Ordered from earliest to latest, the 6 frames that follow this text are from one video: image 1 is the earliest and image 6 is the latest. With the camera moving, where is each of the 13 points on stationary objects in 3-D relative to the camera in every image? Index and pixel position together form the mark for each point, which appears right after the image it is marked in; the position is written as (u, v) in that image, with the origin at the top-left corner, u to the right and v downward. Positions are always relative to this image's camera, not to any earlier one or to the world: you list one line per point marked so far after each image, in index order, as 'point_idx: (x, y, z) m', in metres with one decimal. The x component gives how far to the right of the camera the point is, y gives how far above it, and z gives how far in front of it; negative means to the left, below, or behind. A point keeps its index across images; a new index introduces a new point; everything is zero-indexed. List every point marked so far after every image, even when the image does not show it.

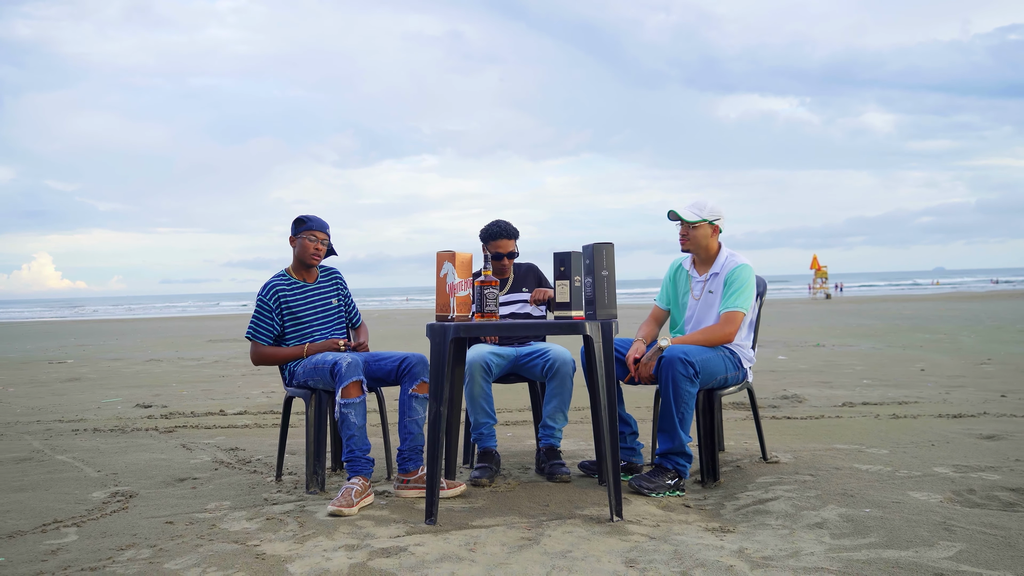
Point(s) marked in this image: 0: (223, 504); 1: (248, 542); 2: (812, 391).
0: (-1.1, -0.8, +3.2) m
1: (-0.8, -0.8, +2.7) m
2: (+2.3, -0.8, +6.5) m
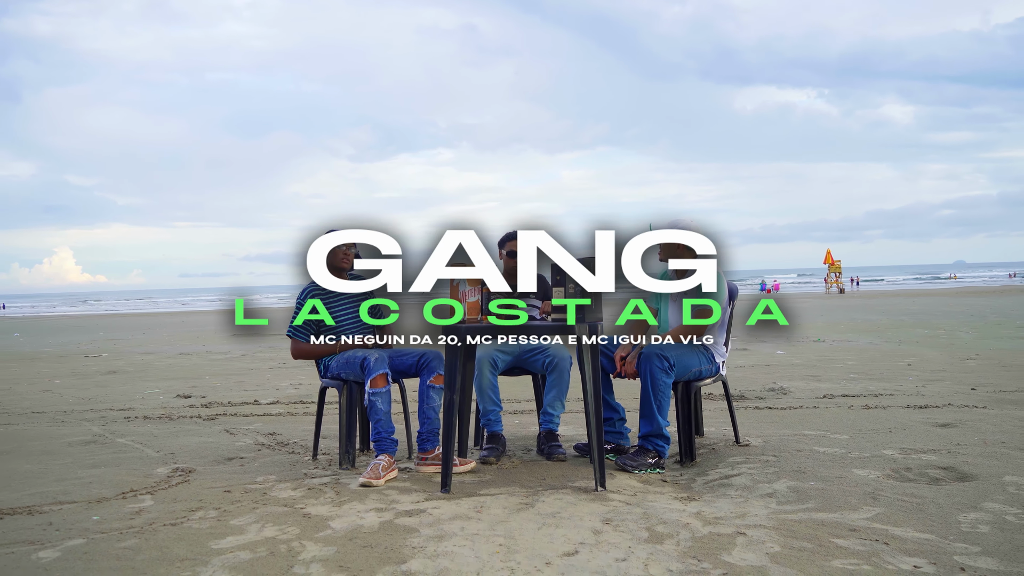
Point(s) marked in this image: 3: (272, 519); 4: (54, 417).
0: (-1.1, -0.8, +3.8) m
1: (-0.8, -0.8, +3.2) m
2: (+2.4, -0.8, +7.0) m
3: (-0.9, -0.8, +3.0) m
4: (-3.4, -0.9, +6.3) m
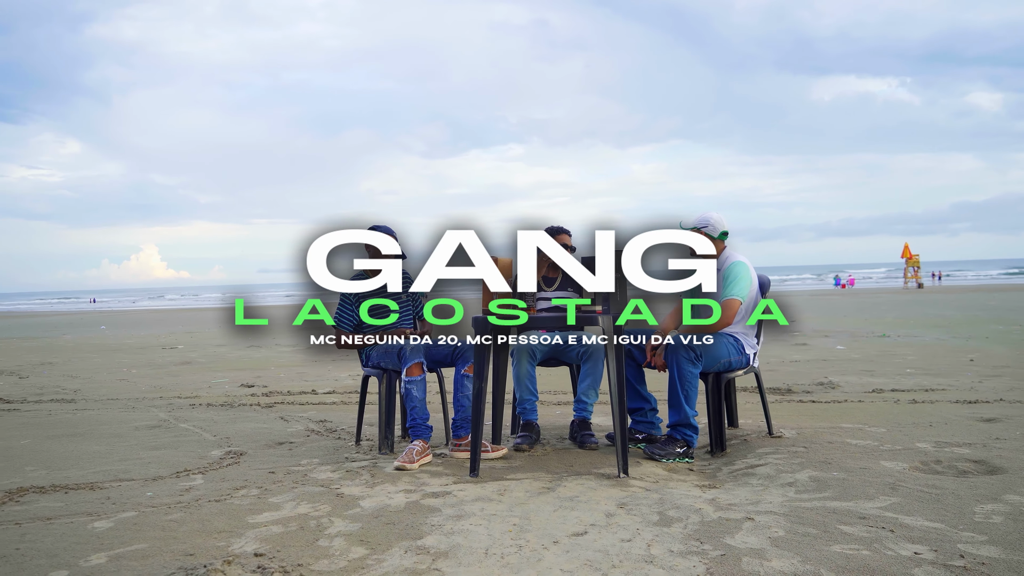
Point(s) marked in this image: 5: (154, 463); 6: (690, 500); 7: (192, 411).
0: (-0.9, -0.8, +4.0) m
1: (-0.7, -0.8, +3.4) m
2: (+2.8, -0.7, +6.9) m
3: (-0.8, -0.8, +3.2) m
4: (-3.0, -0.9, +6.7) m
5: (-1.7, -0.8, +4.1) m
6: (+0.6, -0.8, +3.0) m
7: (-2.3, -0.9, +6.1) m
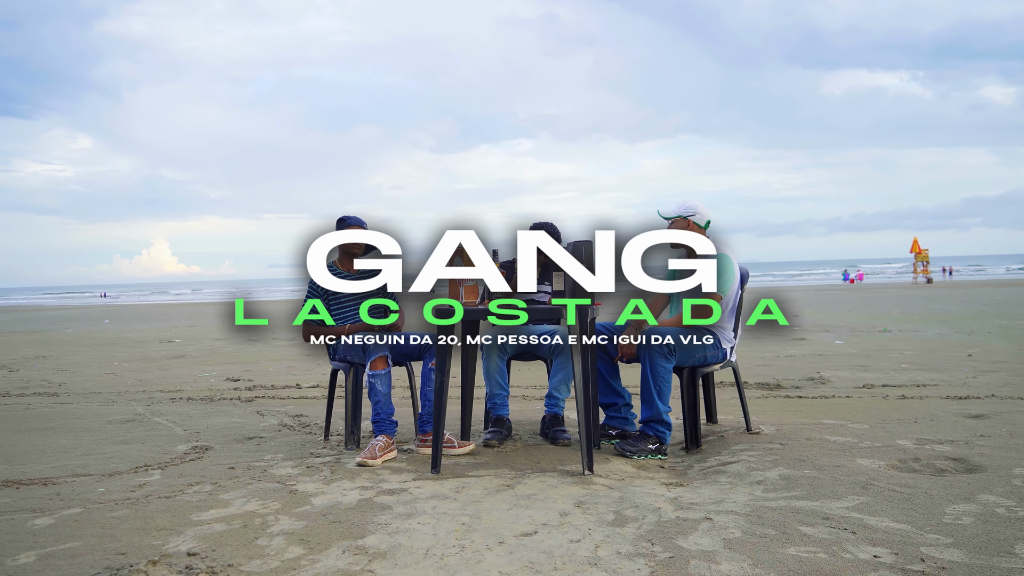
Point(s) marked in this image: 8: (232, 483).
0: (-1.1, -0.8, +3.9) m
1: (-0.9, -0.8, +3.3) m
2: (+2.6, -0.7, +6.8) m
3: (-0.9, -0.8, +3.1) m
4: (-3.1, -0.8, +6.6) m
5: (-1.9, -0.8, +4.0) m
6: (+0.5, -0.7, +2.9) m
7: (-2.4, -0.8, +6.0) m
8: (-1.1, -0.8, +3.3) m
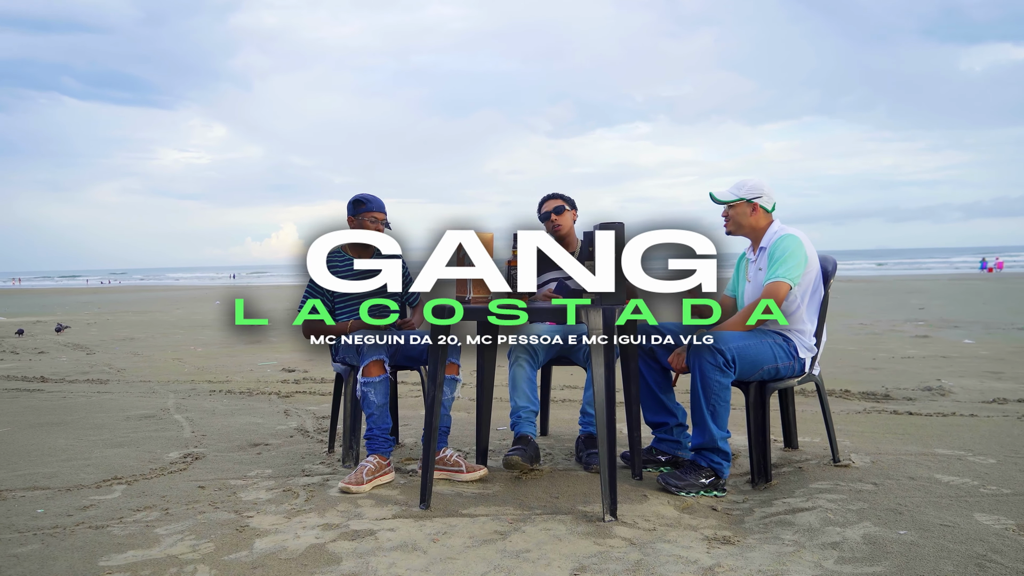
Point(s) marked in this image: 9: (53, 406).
0: (-1.0, -0.7, +3.4) m
1: (-0.9, -0.7, +2.8) m
2: (+3.1, -0.6, +5.7) m
3: (-0.9, -0.7, +2.6) m
4: (-2.7, -0.7, +6.3) m
5: (-1.7, -0.7, +3.5) m
6: (+0.4, -0.7, +2.2) m
7: (-2.0, -0.7, +5.6) m
8: (-1.1, -0.7, +2.8) m
9: (-2.9, -0.7, +5.4) m
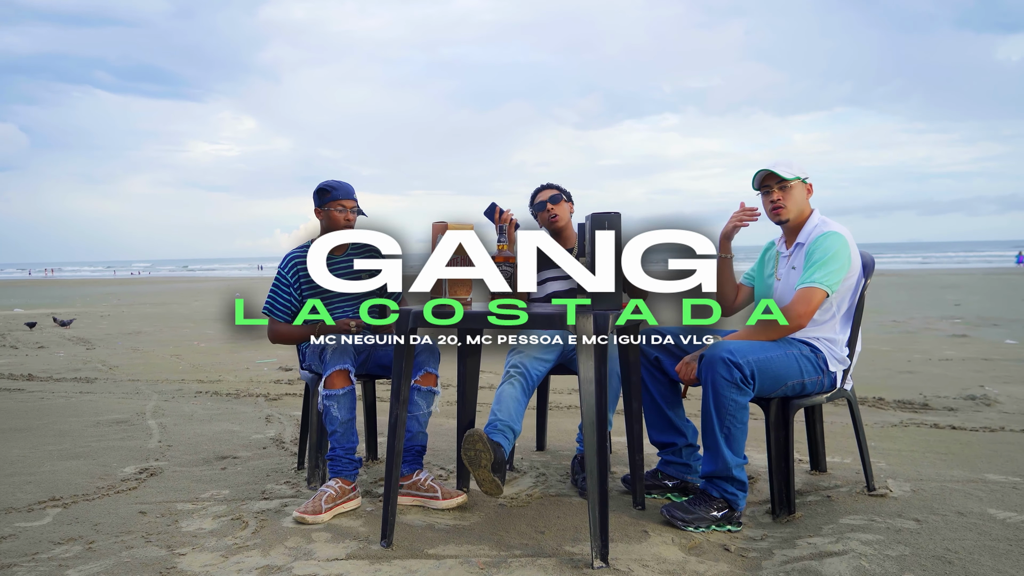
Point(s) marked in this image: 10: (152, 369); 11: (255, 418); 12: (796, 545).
0: (-1.0, -0.7, +3.0) m
1: (-0.9, -0.7, +2.4) m
2: (+3.1, -0.6, +5.2) m
3: (-1.0, -0.7, +2.2) m
4: (-2.6, -0.7, +6.0) m
5: (-1.8, -0.7, +3.2) m
6: (+0.3, -0.7, +1.8) m
7: (-2.0, -0.7, +5.3) m
8: (-1.1, -0.7, +2.4) m
9: (-2.9, -0.7, +5.1) m
10: (-3.0, -0.7, +7.1) m
11: (-1.4, -0.7, +4.6) m
12: (+0.8, -0.7, +2.4) m
